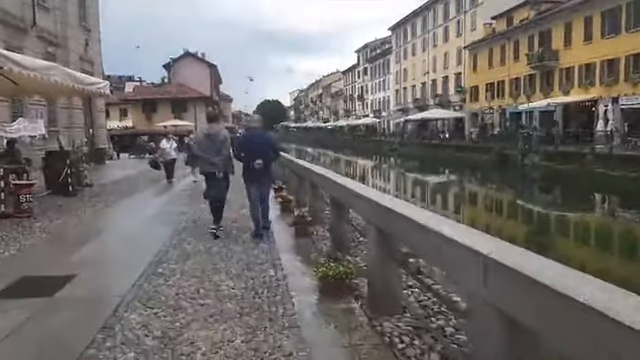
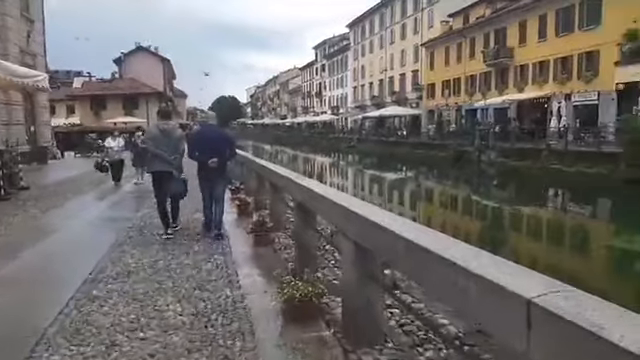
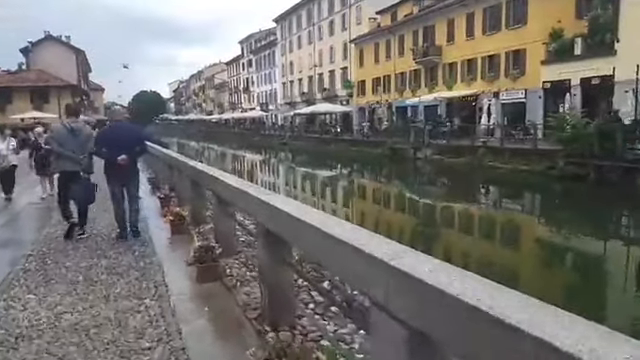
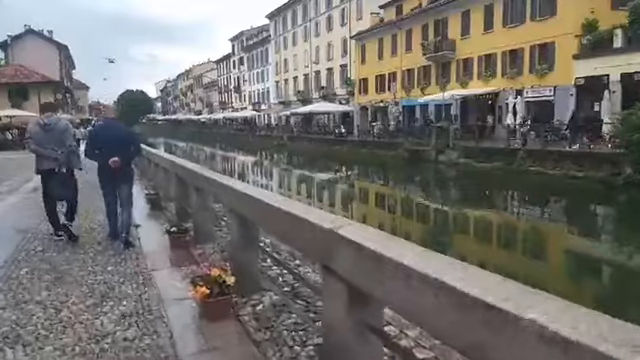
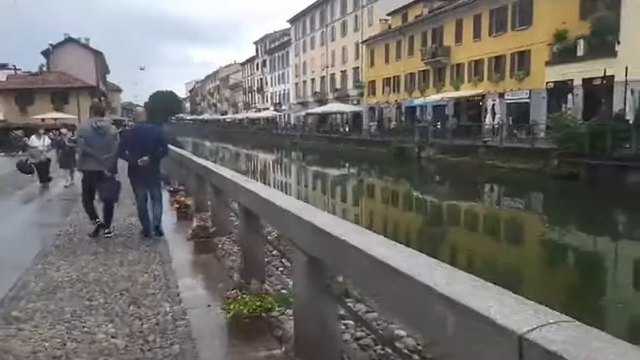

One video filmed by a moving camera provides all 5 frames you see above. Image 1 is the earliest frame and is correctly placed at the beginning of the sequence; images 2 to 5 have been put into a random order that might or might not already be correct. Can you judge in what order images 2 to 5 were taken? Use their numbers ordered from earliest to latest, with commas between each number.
2, 5, 3, 4
